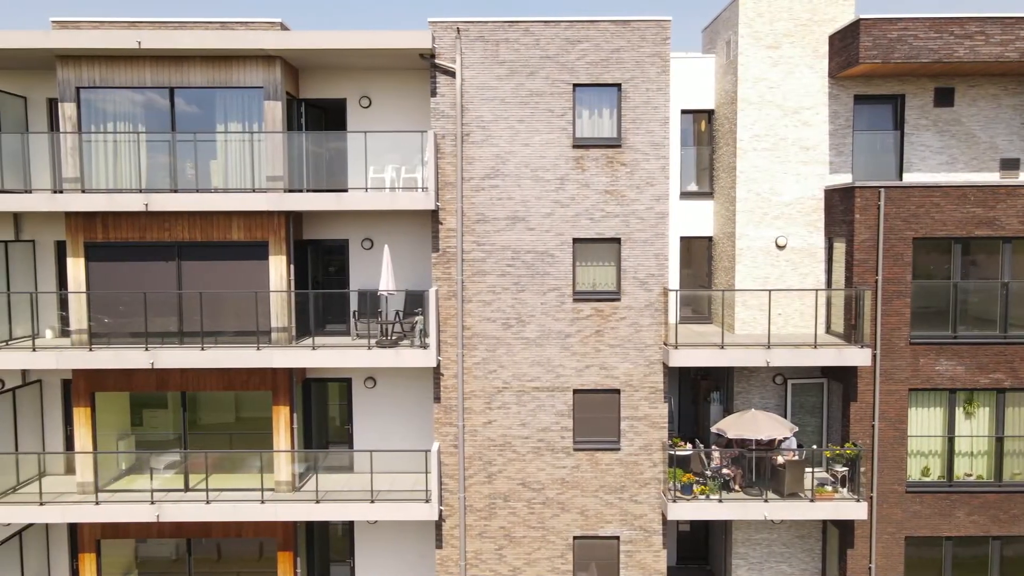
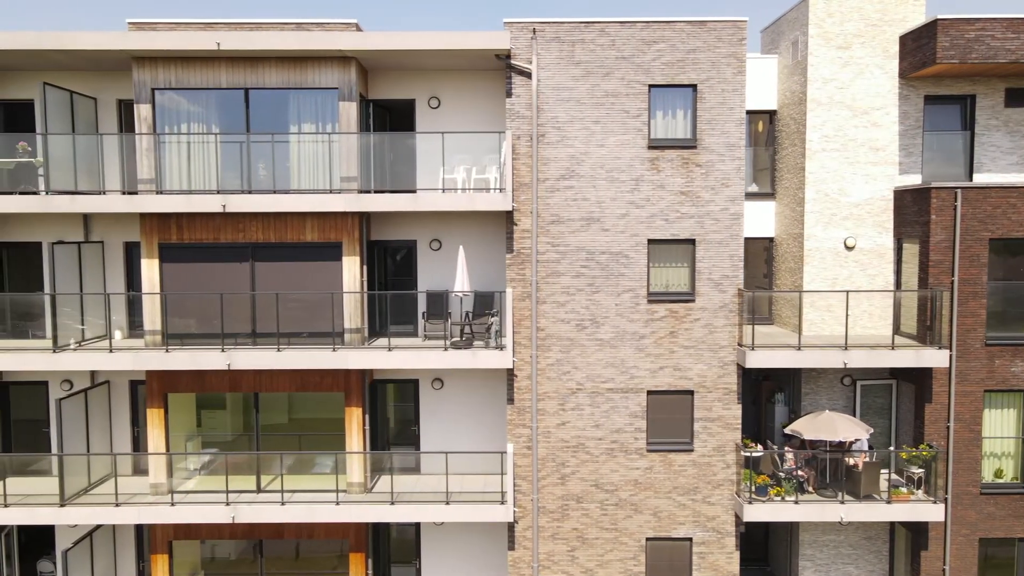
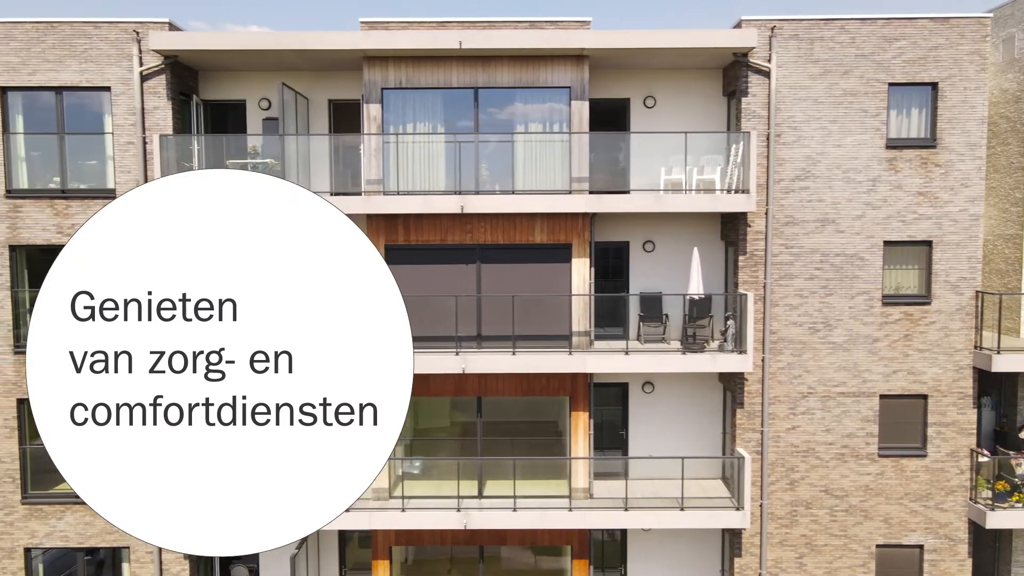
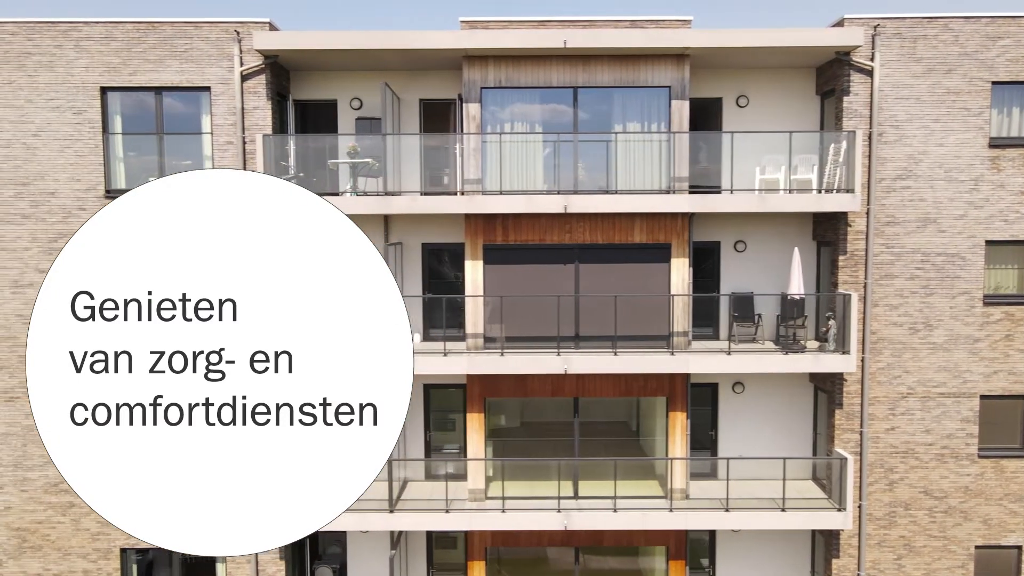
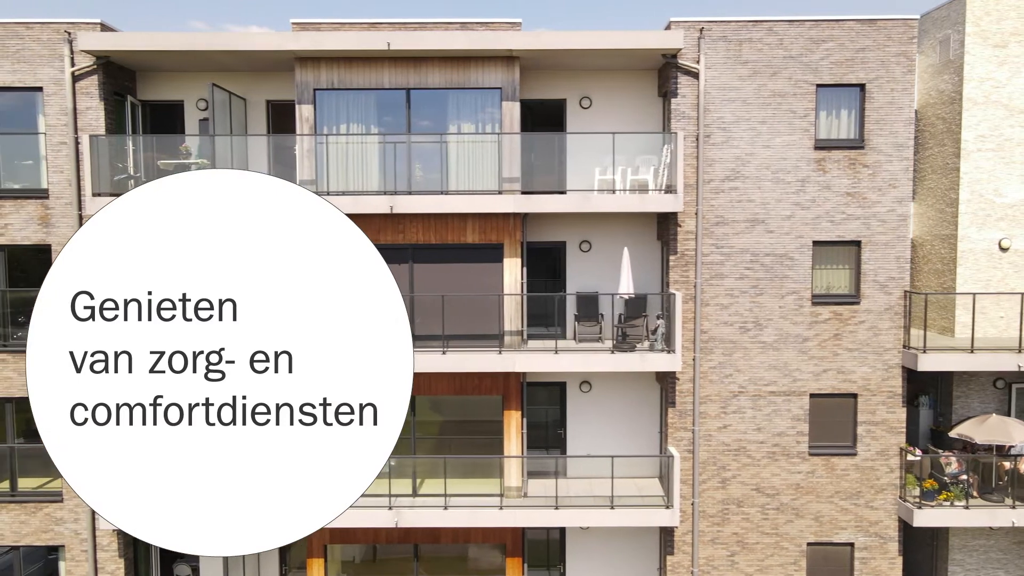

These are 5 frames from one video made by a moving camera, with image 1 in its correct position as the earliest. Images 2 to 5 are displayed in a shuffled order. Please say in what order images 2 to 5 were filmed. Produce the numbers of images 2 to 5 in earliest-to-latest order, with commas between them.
2, 5, 3, 4
